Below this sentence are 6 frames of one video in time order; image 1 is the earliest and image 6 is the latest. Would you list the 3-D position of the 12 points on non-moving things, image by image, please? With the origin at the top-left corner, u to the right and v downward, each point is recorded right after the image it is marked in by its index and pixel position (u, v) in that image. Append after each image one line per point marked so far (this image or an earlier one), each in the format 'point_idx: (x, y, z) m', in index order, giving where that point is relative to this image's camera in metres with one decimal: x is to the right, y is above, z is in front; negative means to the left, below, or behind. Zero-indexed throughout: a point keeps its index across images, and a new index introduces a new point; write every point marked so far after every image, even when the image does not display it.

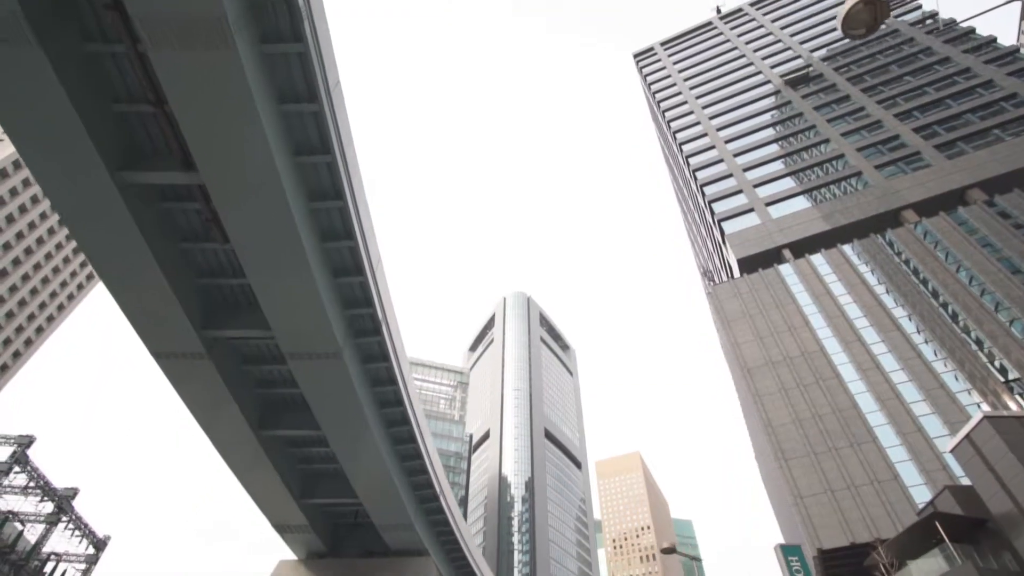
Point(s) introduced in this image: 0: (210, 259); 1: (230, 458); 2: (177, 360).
0: (-7.8, +0.8, +14.2) m
1: (-9.5, -5.7, +18.5) m
2: (-9.2, -2.0, +15.2) m
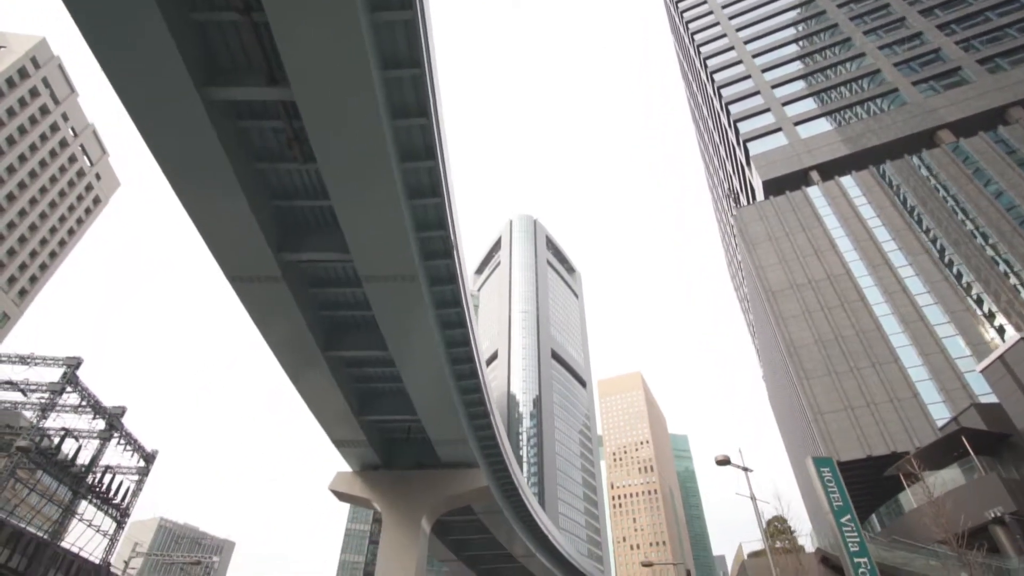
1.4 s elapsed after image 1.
0: (-5.7, +2.7, +13.9) m
1: (-7.4, -3.1, +19.1) m
2: (-7.1, +0.1, +15.2) m
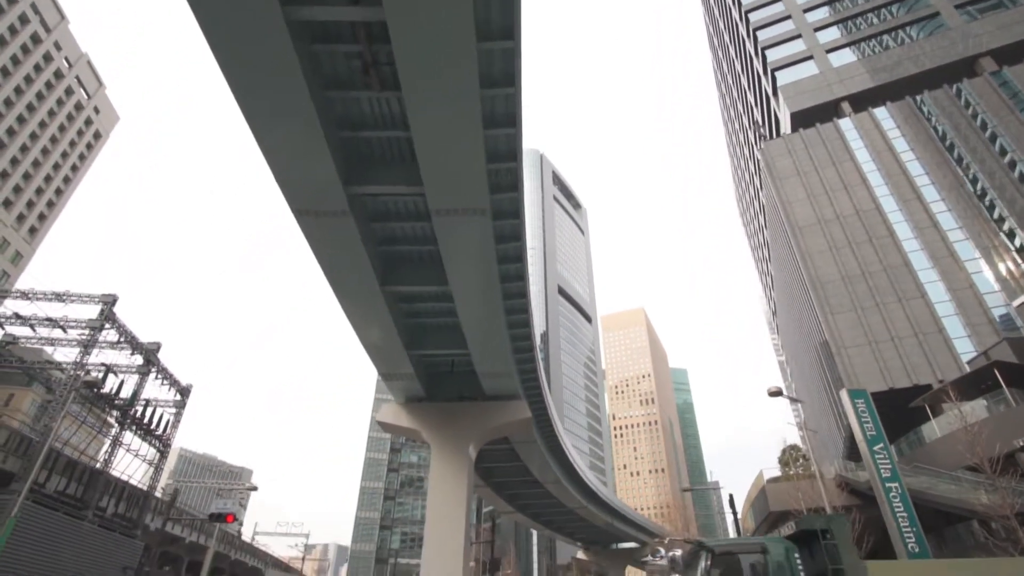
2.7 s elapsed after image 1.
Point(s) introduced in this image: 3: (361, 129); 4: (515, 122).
0: (-3.8, +4.3, +13.4) m
1: (-5.5, -0.8, +19.1) m
2: (-5.2, +1.9, +15.0) m
3: (-3.8, +3.9, +13.8) m
4: (+0.1, +4.0, +13.4) m
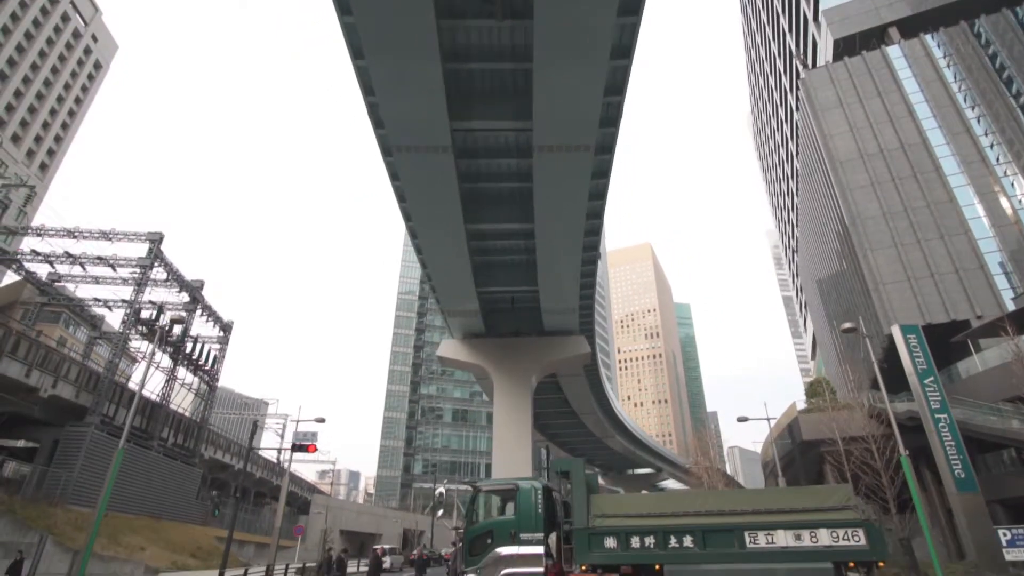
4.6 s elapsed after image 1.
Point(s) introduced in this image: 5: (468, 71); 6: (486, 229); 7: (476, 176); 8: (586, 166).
0: (-1.1, +5.8, +12.8) m
1: (-2.8, +1.3, +19.1) m
2: (-2.5, +3.5, +14.7) m
3: (-1.1, +5.4, +13.2) m
4: (+2.8, +5.4, +12.8) m
5: (-1.1, +5.3, +13.6) m
6: (-0.9, +2.0, +19.0) m
7: (-1.2, +3.5, +17.1) m
8: (+2.0, +3.4, +15.2) m
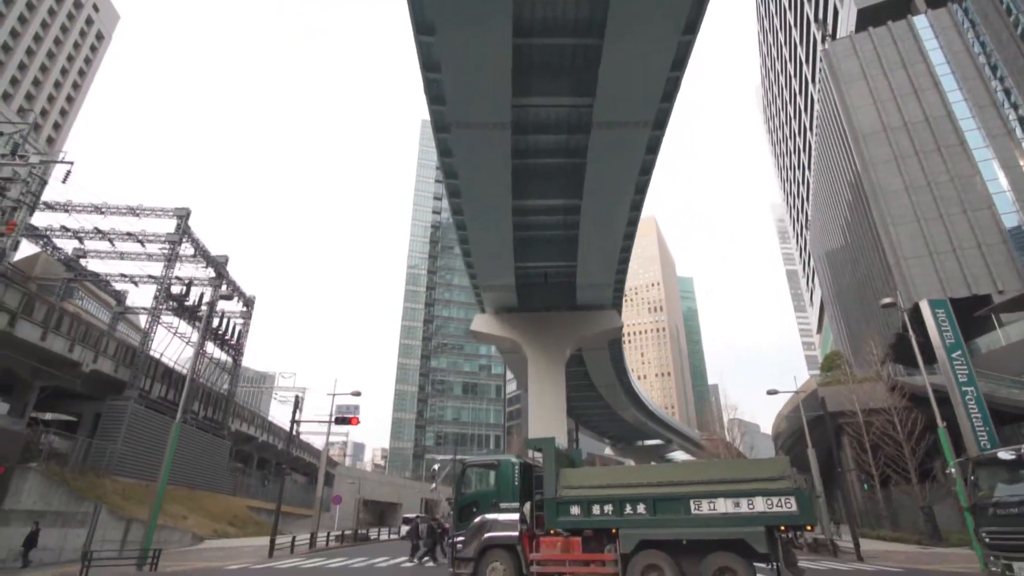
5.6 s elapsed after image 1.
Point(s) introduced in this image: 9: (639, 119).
0: (+0.4, +6.3, +12.7) m
1: (-1.2, +2.1, +19.2) m
2: (-1.0, +4.1, +14.7) m
3: (+0.5, +6.0, +13.1) m
4: (+4.3, +6.0, +12.7) m
5: (+0.5, +5.9, +13.5) m
6: (+0.6, +2.9, +19.1) m
7: (+0.4, +4.2, +17.1) m
8: (+3.5, +4.0, +15.2) m
9: (+3.3, +4.4, +14.4) m
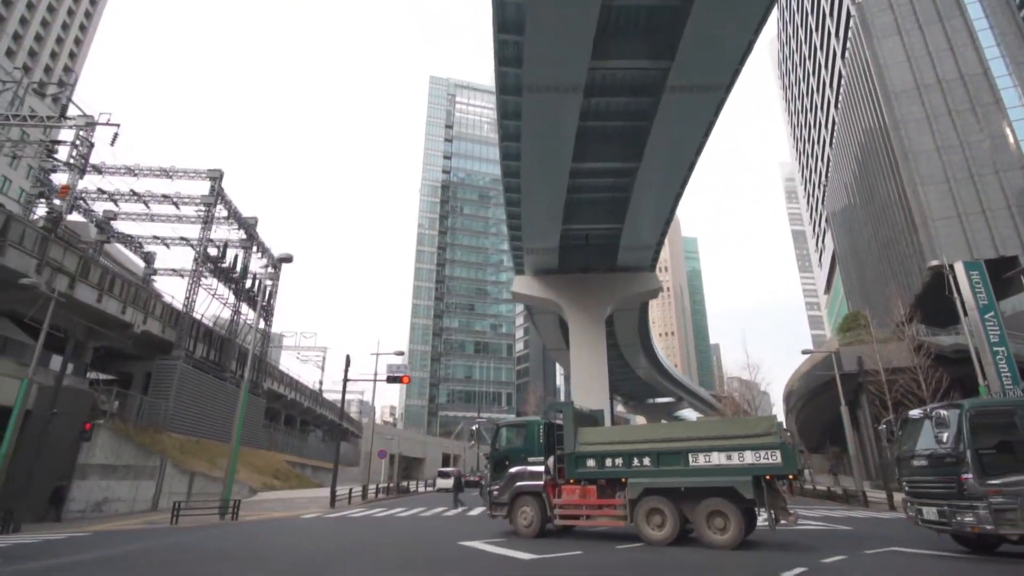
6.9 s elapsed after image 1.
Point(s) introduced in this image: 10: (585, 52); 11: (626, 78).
0: (+2.3, +7.1, +12.5) m
1: (+0.7, +3.4, +19.3) m
2: (+0.9, +5.1, +14.6) m
3: (+2.4, +6.8, +13.0) m
4: (+6.2, +6.8, +12.6) m
5: (+2.4, +6.8, +13.4) m
6: (+2.5, +4.2, +19.1) m
7: (+2.3, +5.4, +17.1) m
8: (+5.4, +5.0, +15.2) m
9: (+5.2, +5.3, +14.3) m
10: (+1.7, +5.7, +13.2) m
11: (+3.1, +5.9, +15.5) m
